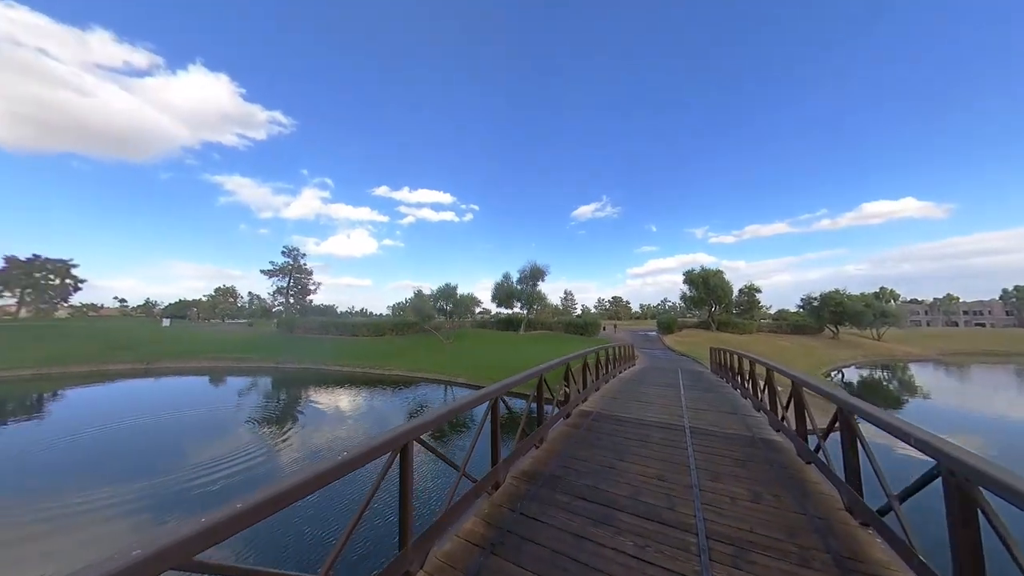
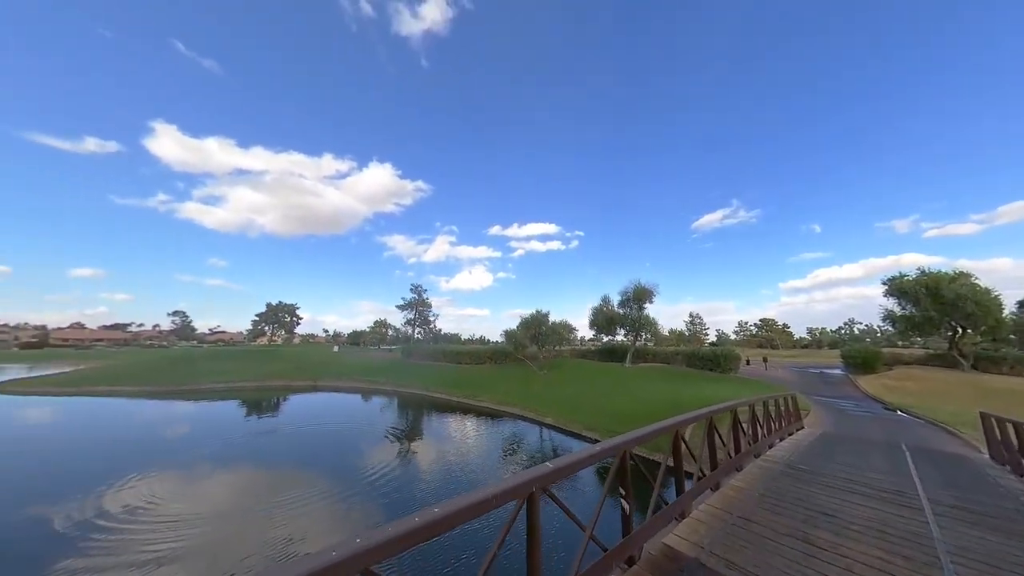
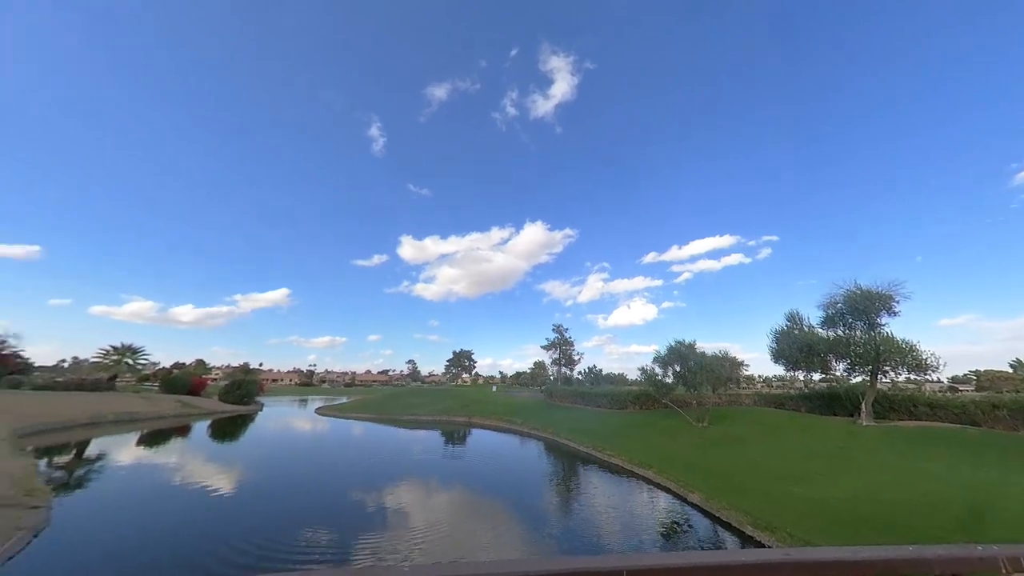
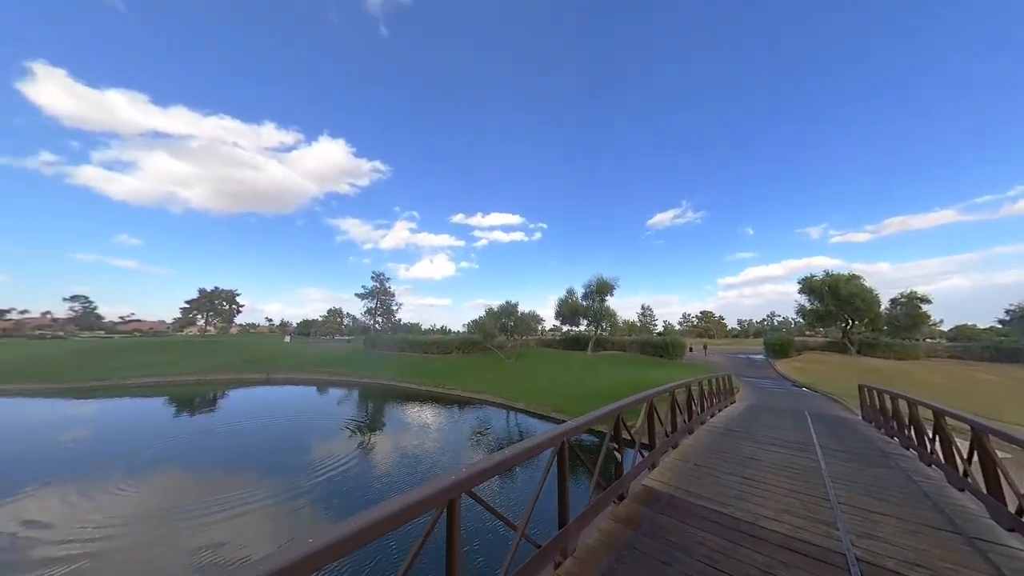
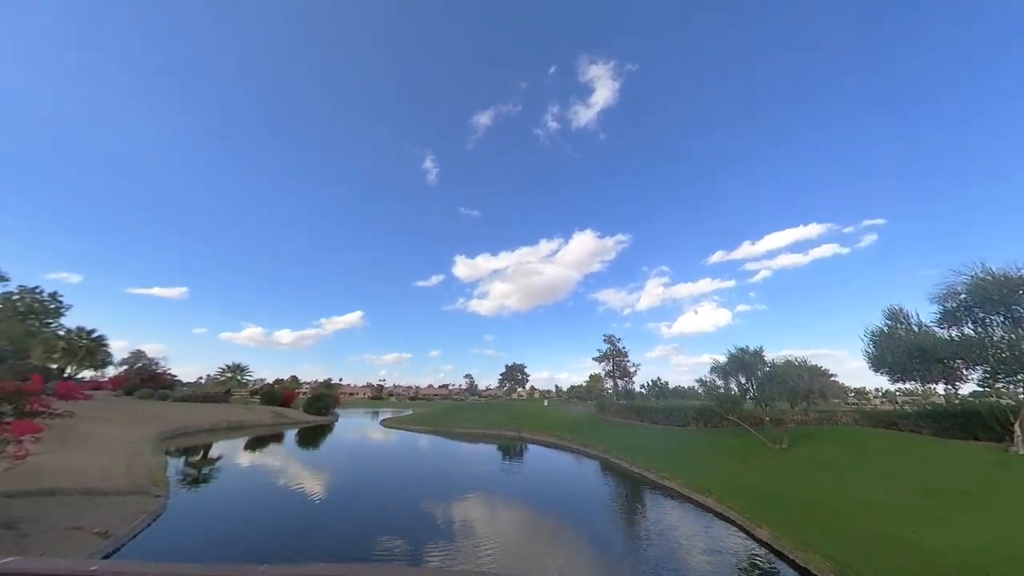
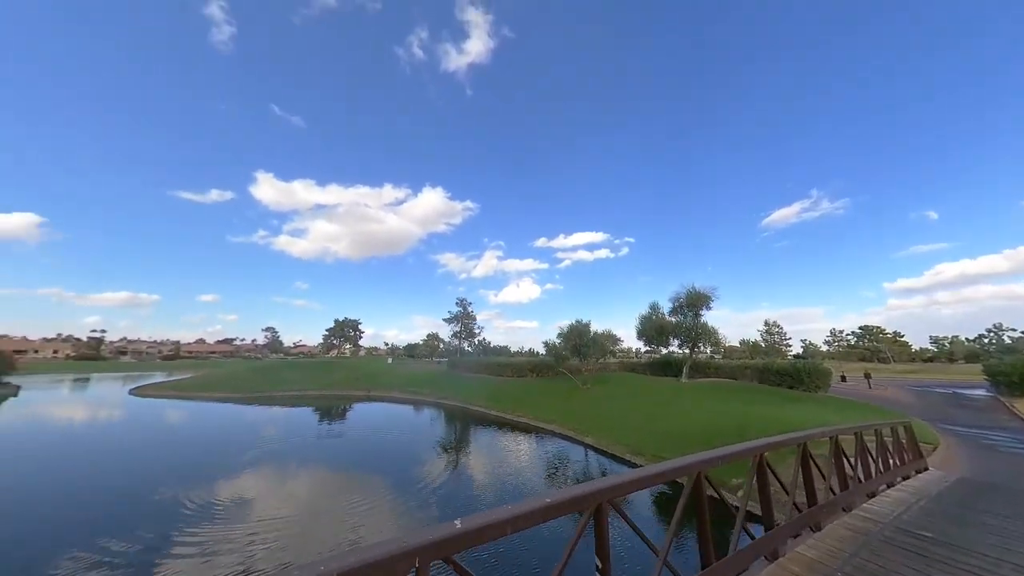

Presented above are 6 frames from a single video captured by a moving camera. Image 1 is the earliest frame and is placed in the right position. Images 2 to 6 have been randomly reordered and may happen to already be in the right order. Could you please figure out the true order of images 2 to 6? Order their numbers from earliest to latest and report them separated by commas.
4, 2, 6, 3, 5
